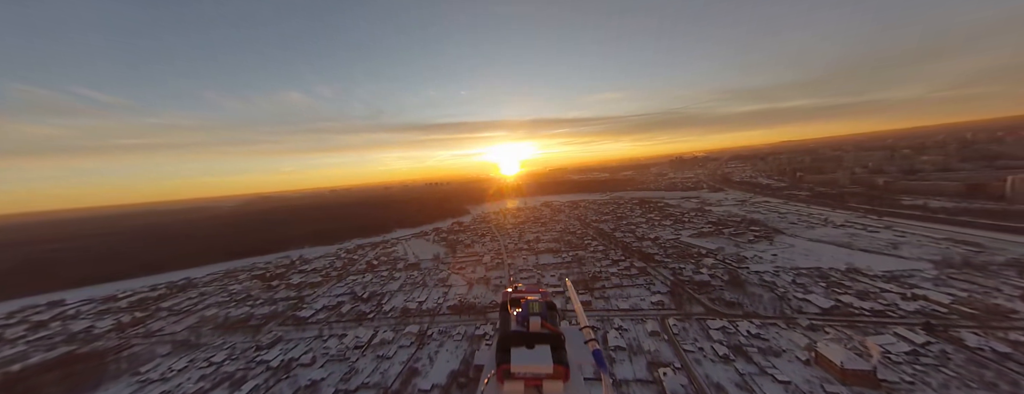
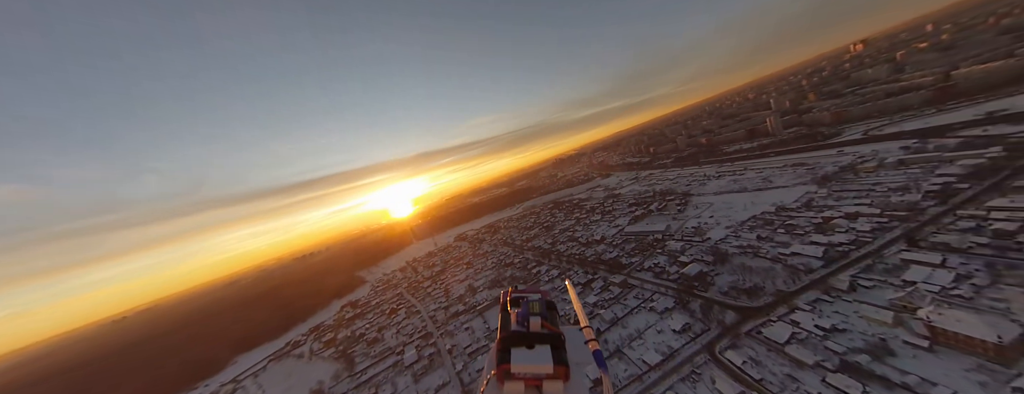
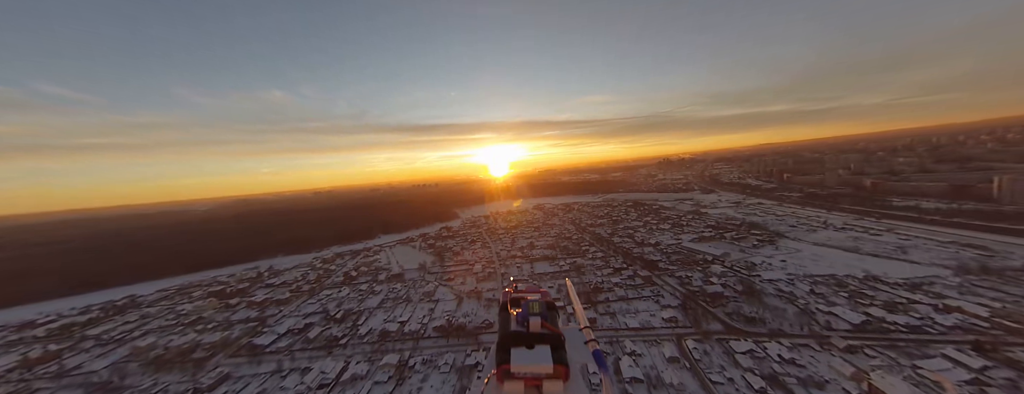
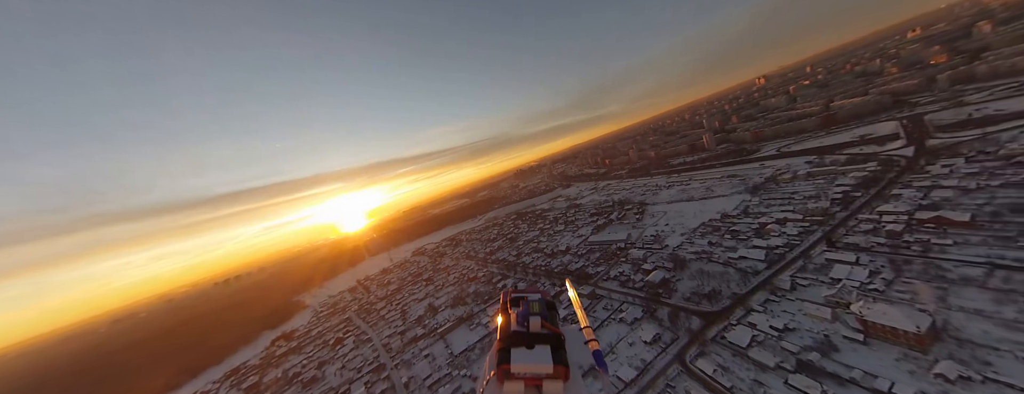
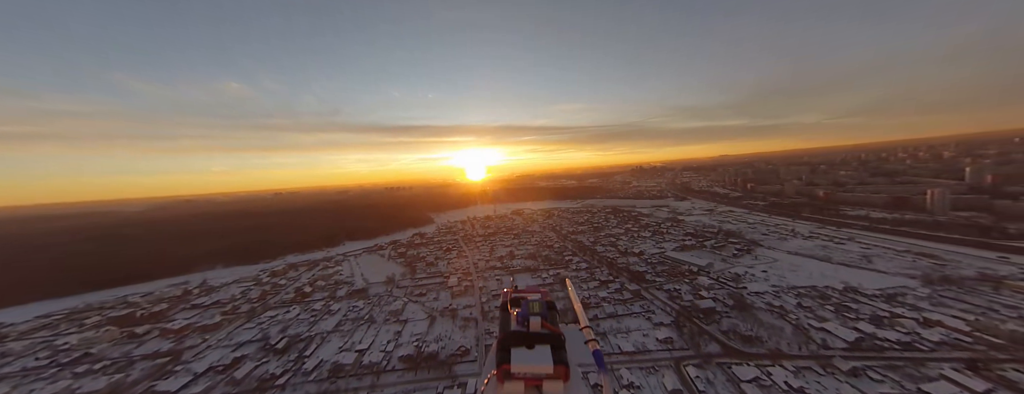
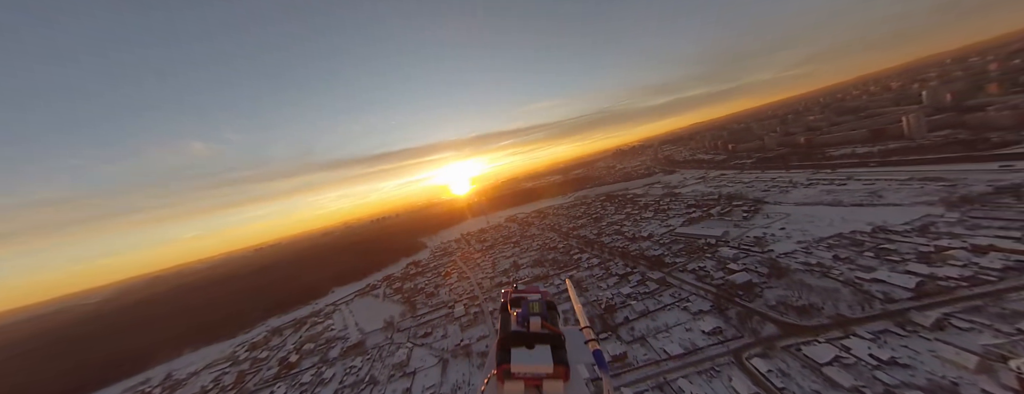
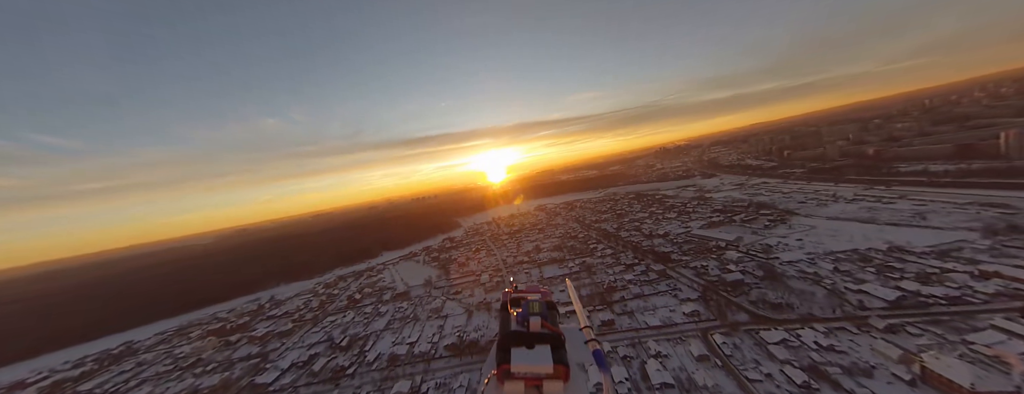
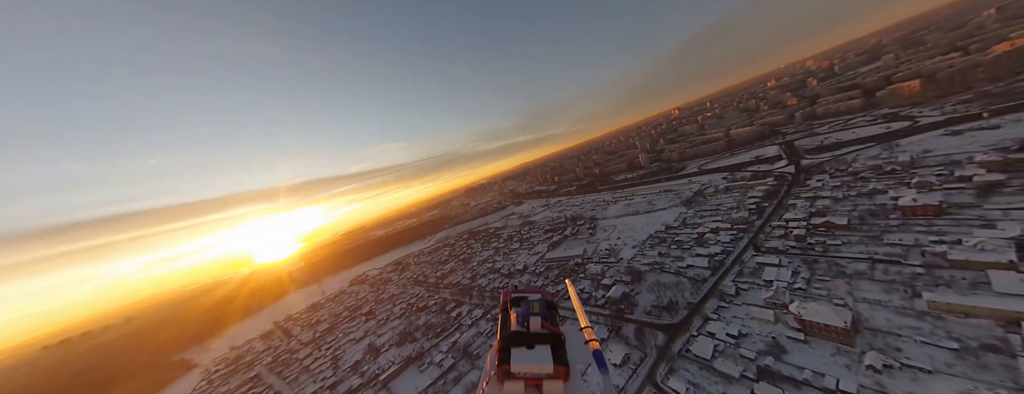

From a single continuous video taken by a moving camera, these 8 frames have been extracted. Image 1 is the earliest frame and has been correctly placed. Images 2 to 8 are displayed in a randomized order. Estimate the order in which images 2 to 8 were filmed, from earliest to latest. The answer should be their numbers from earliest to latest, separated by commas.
3, 7, 5, 6, 2, 4, 8
